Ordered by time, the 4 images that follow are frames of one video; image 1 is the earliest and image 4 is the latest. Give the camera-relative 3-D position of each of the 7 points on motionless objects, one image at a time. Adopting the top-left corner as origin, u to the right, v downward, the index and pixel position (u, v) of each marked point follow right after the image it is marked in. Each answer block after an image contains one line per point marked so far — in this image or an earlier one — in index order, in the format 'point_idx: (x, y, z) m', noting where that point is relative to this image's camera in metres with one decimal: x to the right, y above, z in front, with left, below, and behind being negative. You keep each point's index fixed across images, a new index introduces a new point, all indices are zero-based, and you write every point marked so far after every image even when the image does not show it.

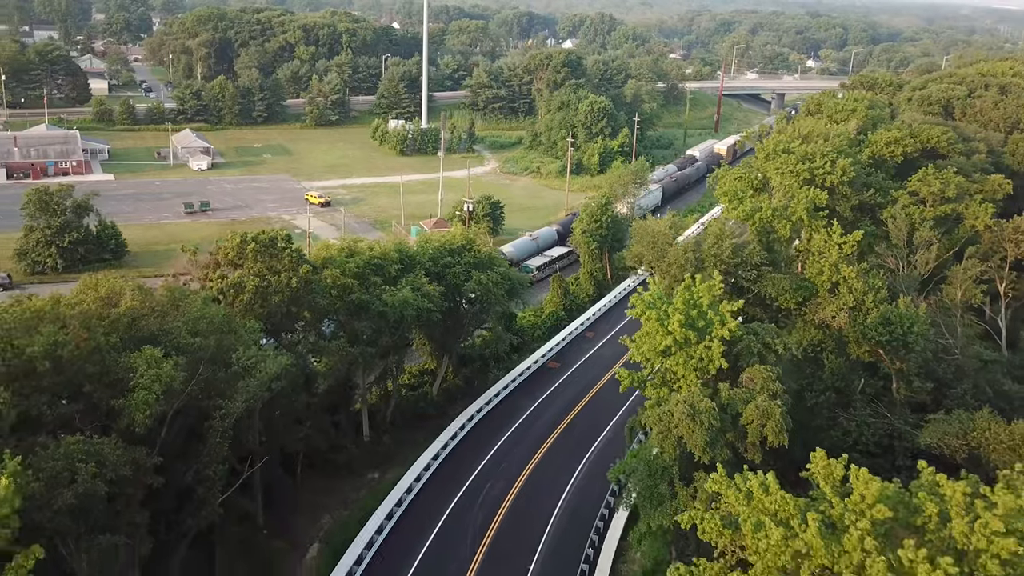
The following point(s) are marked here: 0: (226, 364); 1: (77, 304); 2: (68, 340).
0: (-5.6, -1.6, +18.6) m
1: (-7.9, -0.3, +17.3) m
2: (-7.4, -1.0, +16.1) m
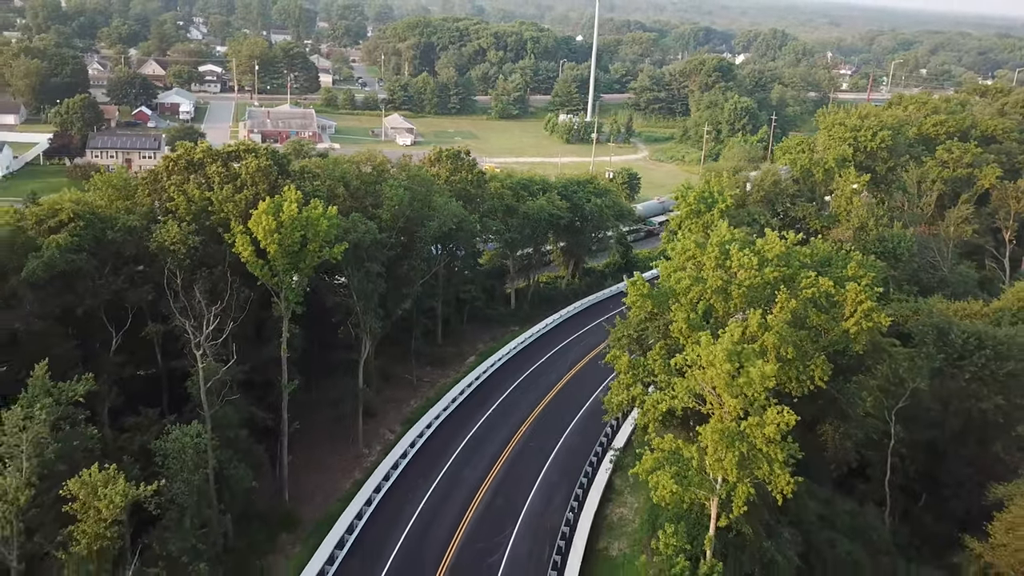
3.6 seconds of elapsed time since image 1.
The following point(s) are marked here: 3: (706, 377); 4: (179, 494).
0: (-2.9, +2.7, +32.5) m
1: (-5.3, +4.1, +31.7) m
2: (-5.1, +3.5, +30.4) m
3: (+3.7, -1.7, +18.5) m
4: (-6.5, -4.0, +18.7) m
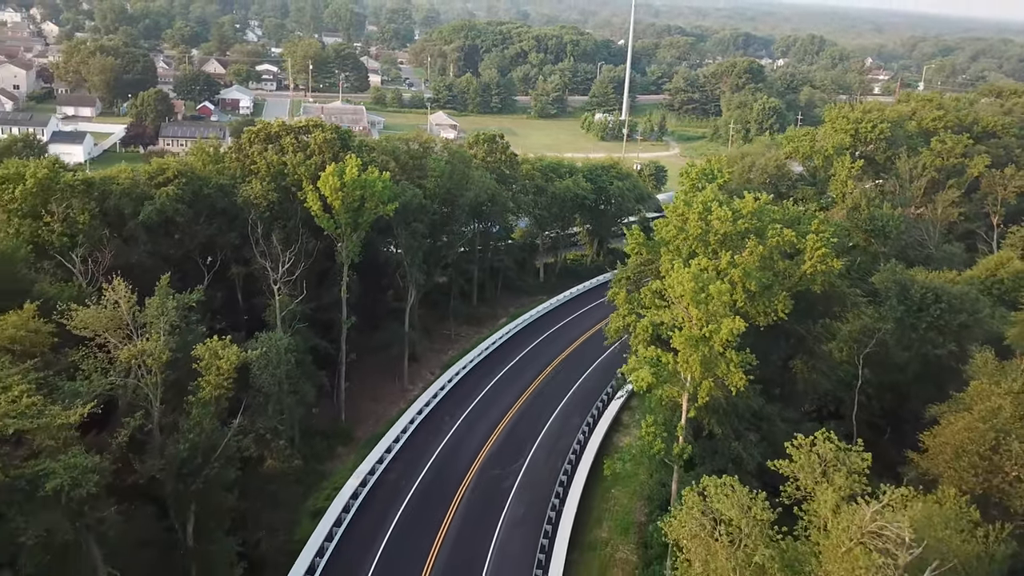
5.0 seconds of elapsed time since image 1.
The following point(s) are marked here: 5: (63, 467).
0: (-1.9, +4.2, +37.6) m
1: (-4.3, +5.6, +36.9) m
2: (-4.1, +5.0, +35.6) m
3: (+4.1, -0.3, +23.3) m
4: (-6.2, -2.4, +24.0) m
5: (-7.5, -3.0, +15.9) m
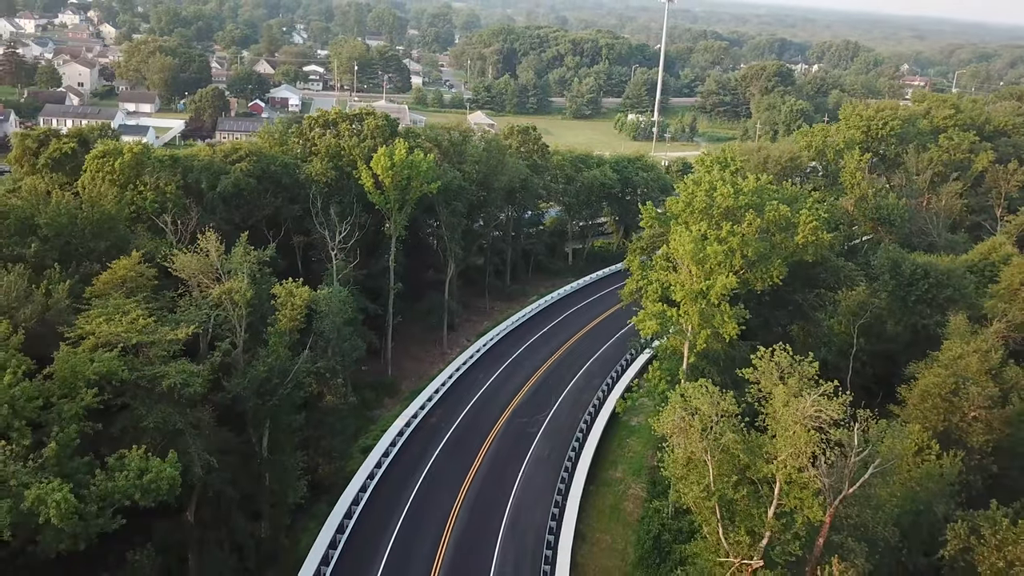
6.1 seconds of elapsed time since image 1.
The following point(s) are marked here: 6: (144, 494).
0: (-0.5, +5.2, +41.5) m
1: (-2.9, +6.7, +40.9) m
2: (-2.8, +6.1, +39.6) m
3: (+4.8, +0.8, +27.0) m
4: (-5.4, -1.2, +28.0) m
5: (-7.0, -1.7, +20.0) m
6: (-6.7, -3.7, +17.5) m
